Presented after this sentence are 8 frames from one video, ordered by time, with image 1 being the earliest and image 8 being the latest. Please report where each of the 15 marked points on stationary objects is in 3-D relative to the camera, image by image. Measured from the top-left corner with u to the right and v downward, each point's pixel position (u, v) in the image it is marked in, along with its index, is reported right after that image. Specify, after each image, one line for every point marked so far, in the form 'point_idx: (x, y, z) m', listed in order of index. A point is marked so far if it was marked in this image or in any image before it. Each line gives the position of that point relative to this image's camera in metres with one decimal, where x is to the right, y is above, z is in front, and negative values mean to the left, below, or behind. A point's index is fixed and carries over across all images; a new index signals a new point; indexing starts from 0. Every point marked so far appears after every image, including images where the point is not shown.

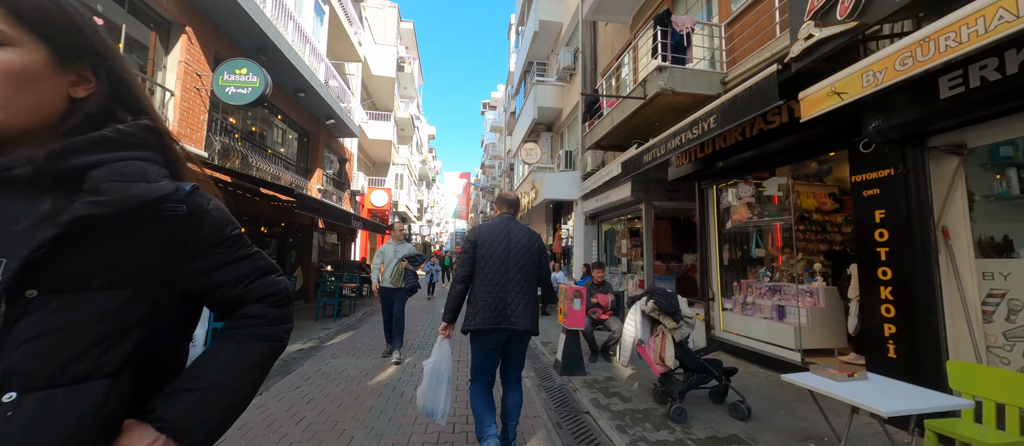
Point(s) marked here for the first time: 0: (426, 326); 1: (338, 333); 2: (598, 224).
0: (-1.8, -2.2, +7.7) m
1: (-3.5, -2.2, +7.4) m
2: (+2.5, 0.0, +10.7) m
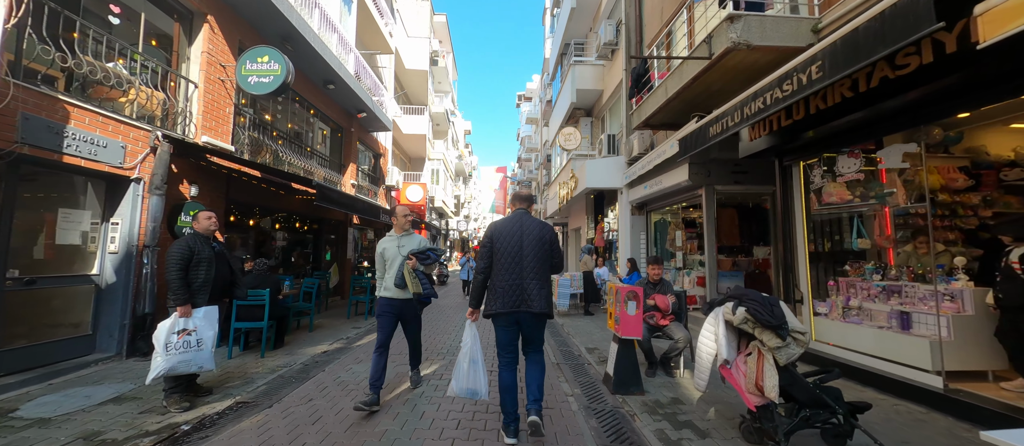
0: (-1.1, -2.1, +7.2) m
1: (-2.8, -2.1, +7.0) m
2: (+3.6, +0.2, +9.6) m
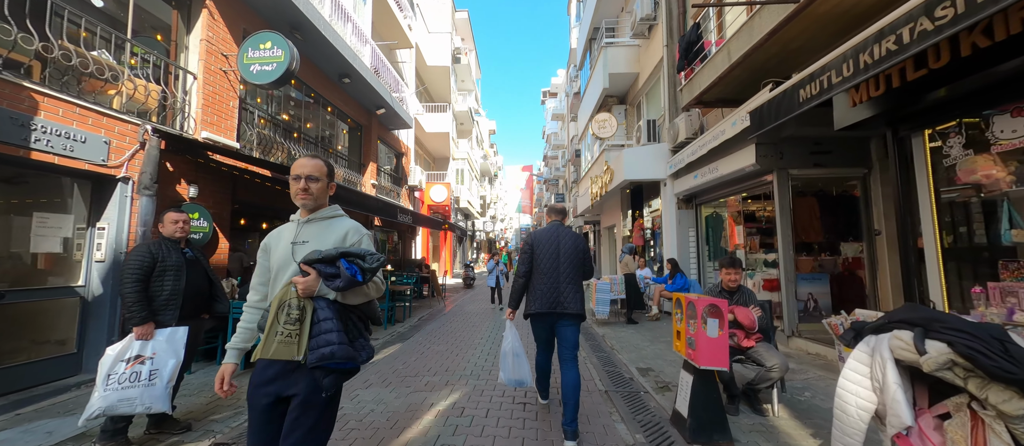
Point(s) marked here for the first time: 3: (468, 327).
0: (-0.5, -2.0, +6.4) m
1: (-2.2, -2.1, +6.3) m
2: (+4.3, +0.4, +8.5) m
3: (-0.9, -2.2, +7.6) m
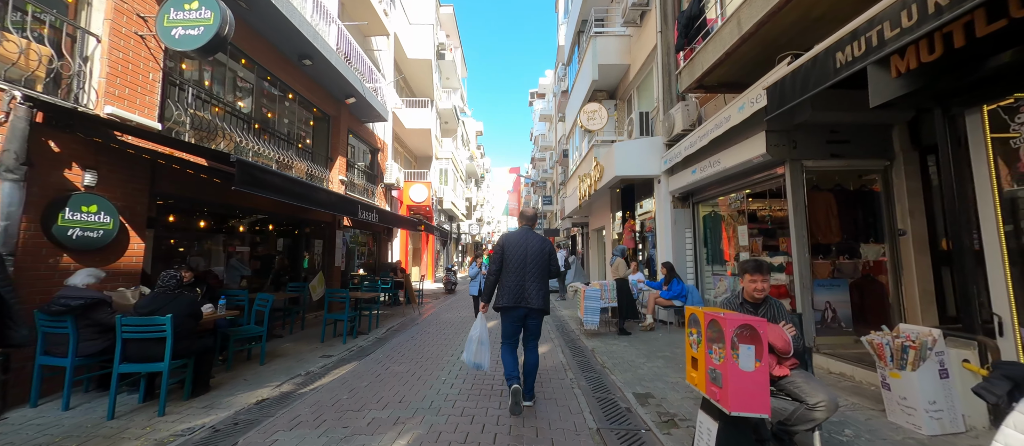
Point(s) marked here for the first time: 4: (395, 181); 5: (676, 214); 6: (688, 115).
0: (-0.8, -2.0, +5.5) m
1: (-2.5, -2.1, +5.3) m
2: (+3.8, +0.4, +7.8) m
3: (-1.3, -2.1, +6.7) m
4: (-4.5, +1.6, +13.9) m
5: (+3.5, +0.2, +7.9) m
6: (+3.5, +2.1, +7.2) m
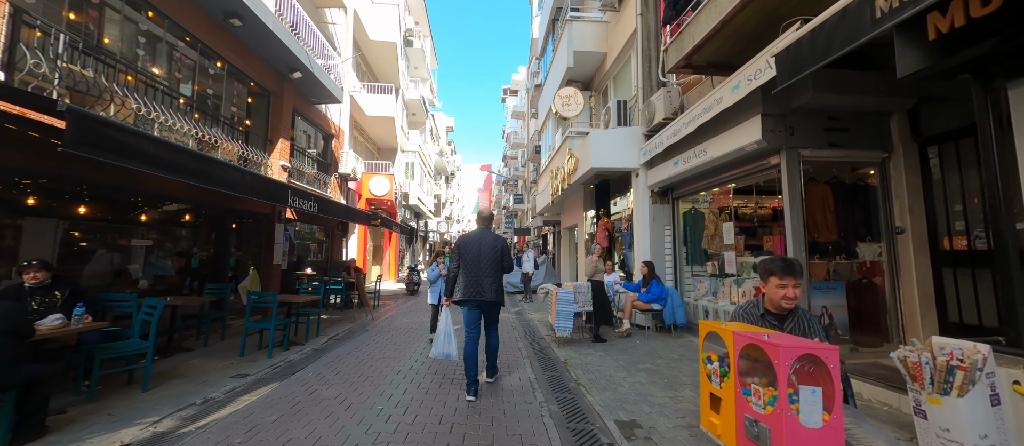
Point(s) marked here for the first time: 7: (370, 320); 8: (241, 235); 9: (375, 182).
0: (-1.3, -1.9, +4.6) m
1: (-3.0, -1.9, +4.3) m
2: (+3.2, +0.4, +7.2) m
3: (-1.9, -2.0, +5.7) m
4: (-5.6, +1.8, +12.7) m
5: (+2.9, +0.3, +7.3) m
6: (+2.9, +2.2, +6.6) m
7: (-3.6, -2.4, +9.1) m
8: (-6.0, -0.3, +8.1) m
9: (-5.6, +1.6, +14.8) m
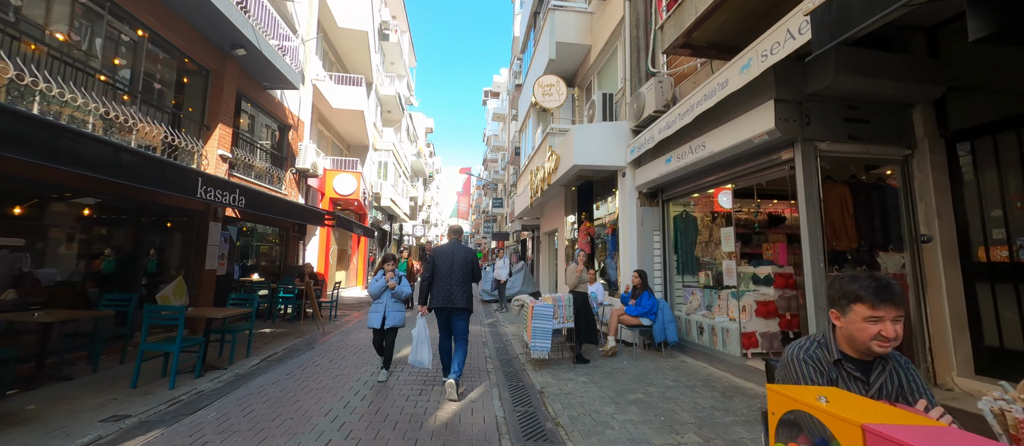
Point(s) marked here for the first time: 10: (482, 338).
0: (-1.7, -1.8, +3.6) m
1: (-3.4, -1.9, +3.2) m
2: (+2.7, +0.3, +6.5) m
3: (-2.4, -2.0, +4.7) m
4: (-6.3, +1.8, +11.6) m
5: (+2.4, +0.2, +6.6) m
6: (+2.4, +2.1, +5.9) m
7: (-4.2, -2.4, +8.0) m
8: (-6.5, -0.2, +6.9) m
9: (-6.4, +1.6, +13.6) m
10: (-0.6, -2.3, +7.4) m
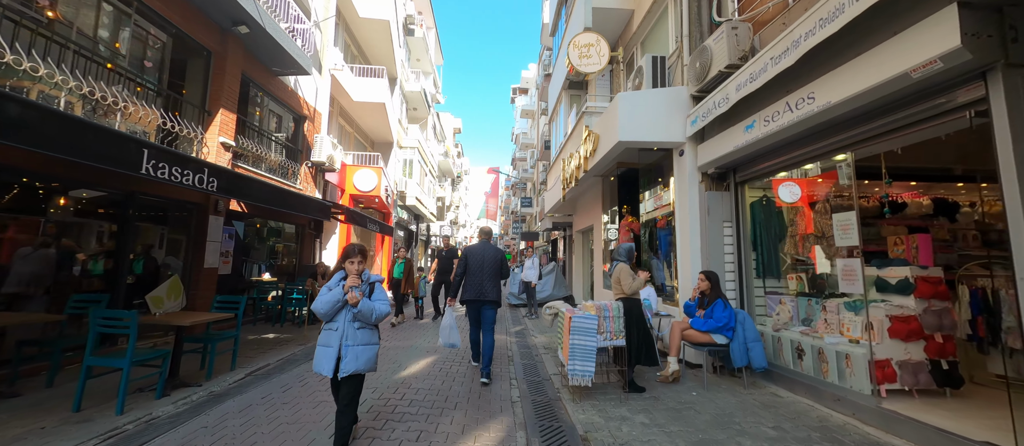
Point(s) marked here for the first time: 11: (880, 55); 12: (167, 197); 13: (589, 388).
0: (-1.5, -1.7, +2.6) m
1: (-3.2, -1.7, +2.3) m
2: (+3.1, +0.5, +5.1) m
3: (-2.0, -1.8, +3.7) m
4: (-5.5, +1.9, +10.9) m
5: (+2.8, +0.3, +5.2) m
6: (+2.8, +2.3, +4.6) m
7: (-3.6, -2.3, +7.1) m
8: (-6.0, -0.1, +6.2) m
9: (-5.4, +1.7, +12.9) m
10: (-0.1, -2.2, +6.2) m
11: (+2.9, +1.3, +2.8) m
12: (-5.9, +0.4, +6.2) m
13: (+0.9, -1.8, +4.1) m
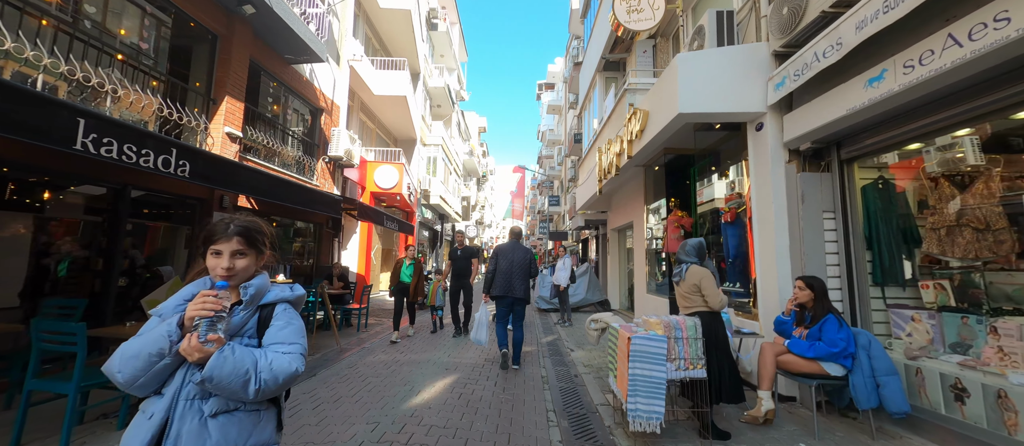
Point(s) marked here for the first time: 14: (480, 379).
0: (-1.3, -1.6, +1.7) m
1: (-3.0, -1.6, +1.6) m
2: (+3.5, +0.6, +4.0) m
3: (-1.7, -1.8, +2.9) m
4: (-4.7, +1.9, +10.3) m
5: (+3.2, +0.4, +4.1) m
6: (+3.2, +2.4, +3.4) m
7: (-3.0, -2.3, +6.4) m
8: (-5.5, 0.0, +5.7) m
9: (-4.4, +1.7, +12.3) m
10: (+0.4, -2.1, +5.3) m
11: (+3.2, +1.4, +1.7) m
12: (-5.4, +0.5, +5.7) m
13: (+1.2, -1.8, +3.1) m
14: (-0.4, -1.9, +4.5) m
